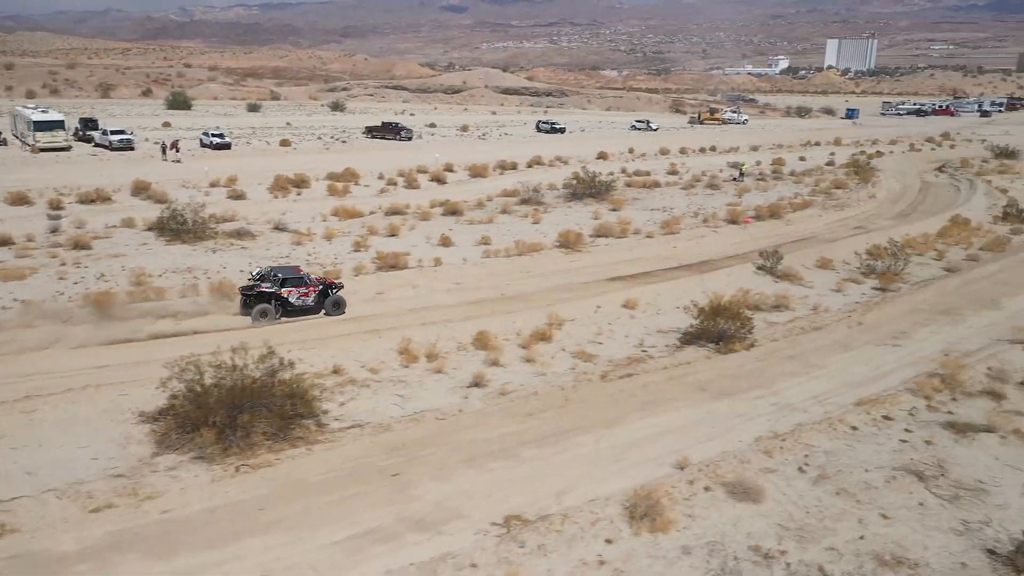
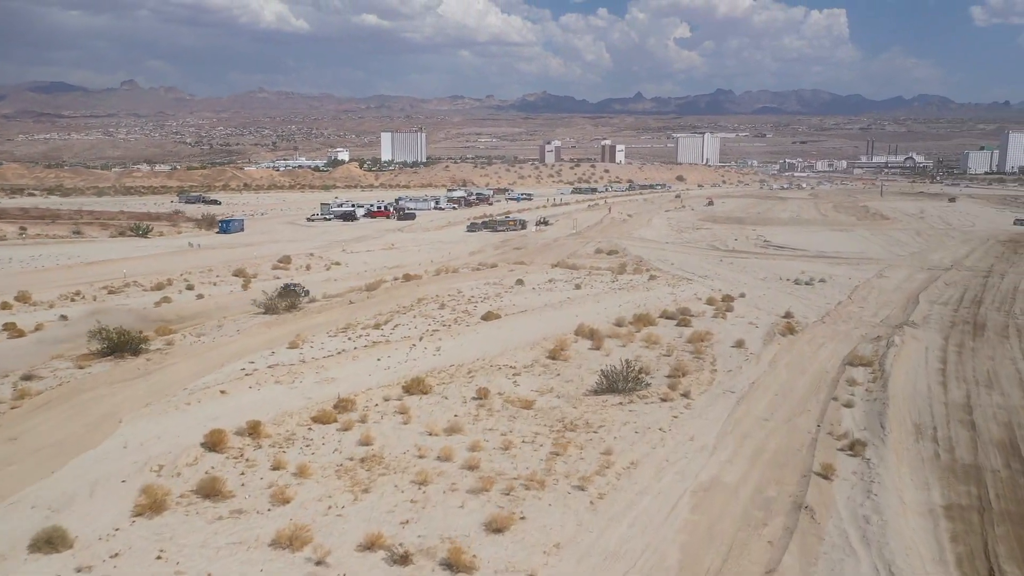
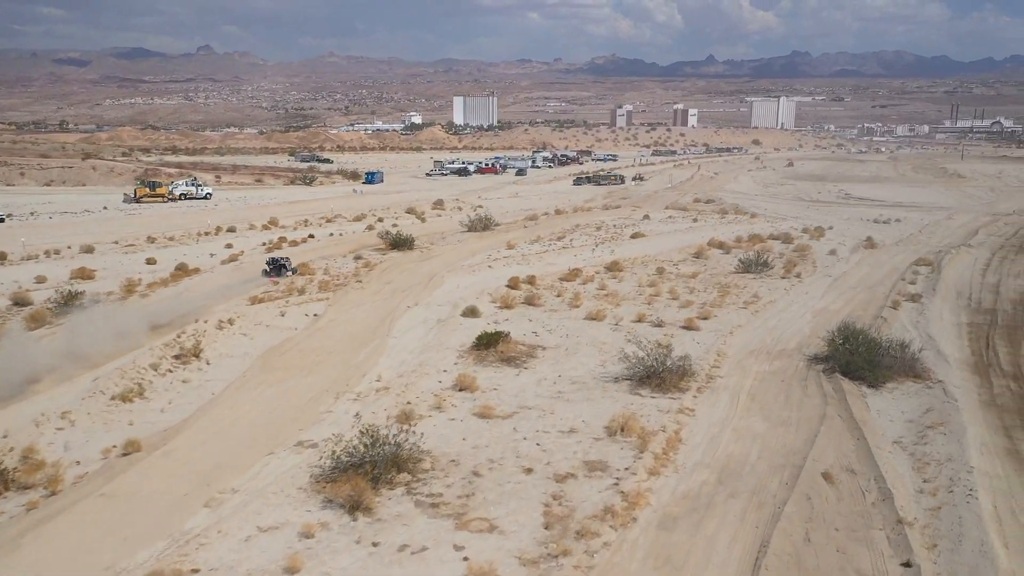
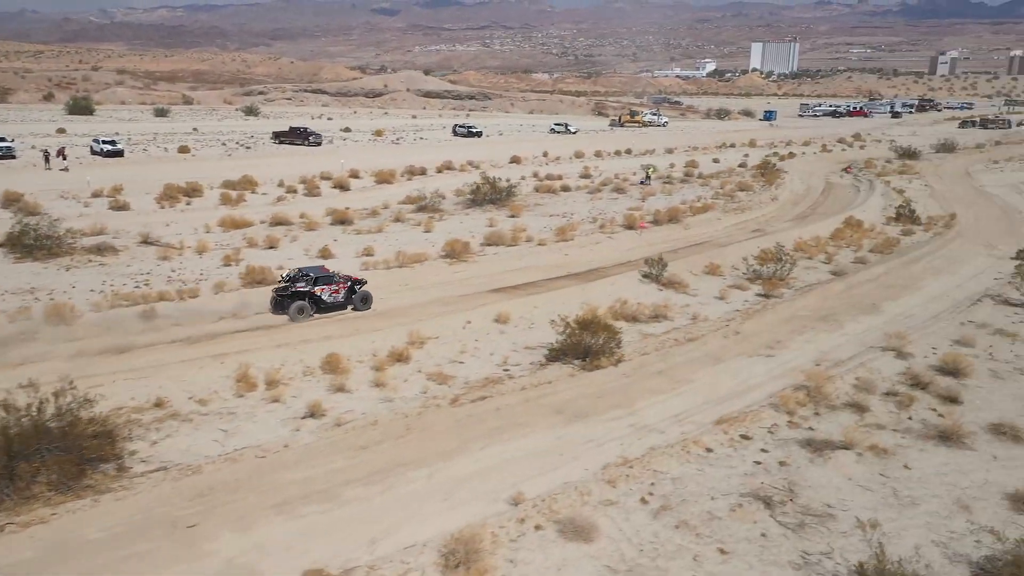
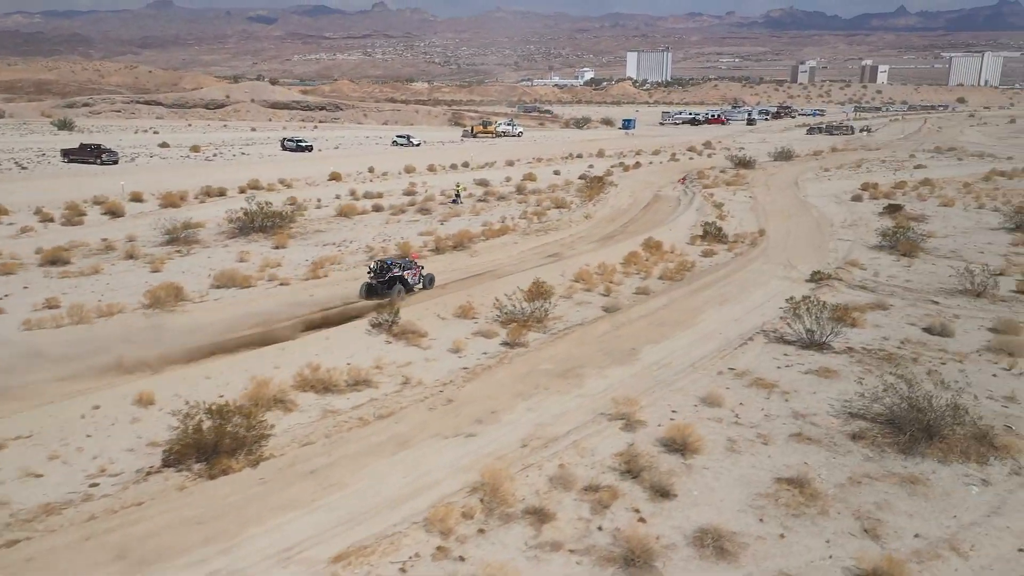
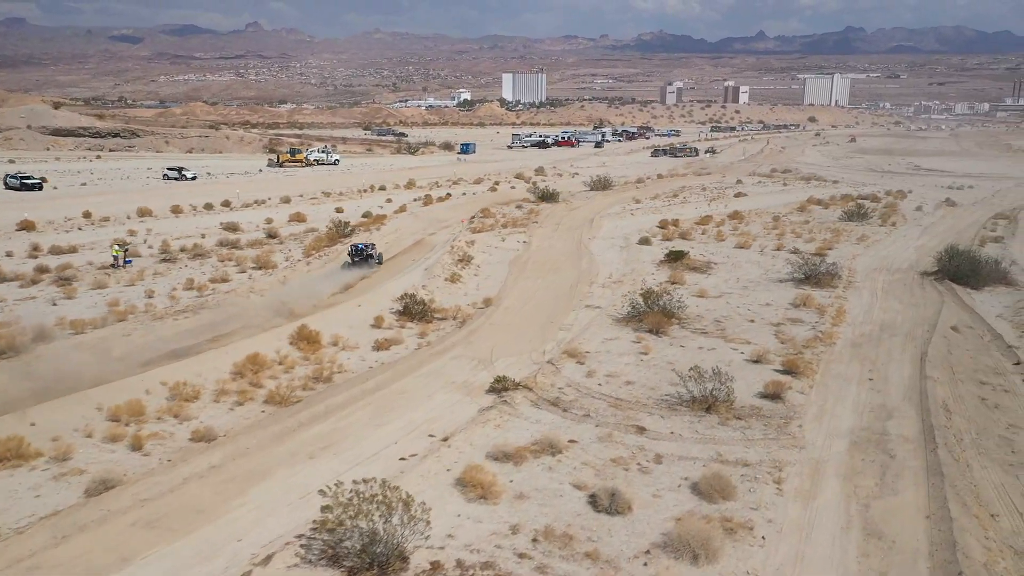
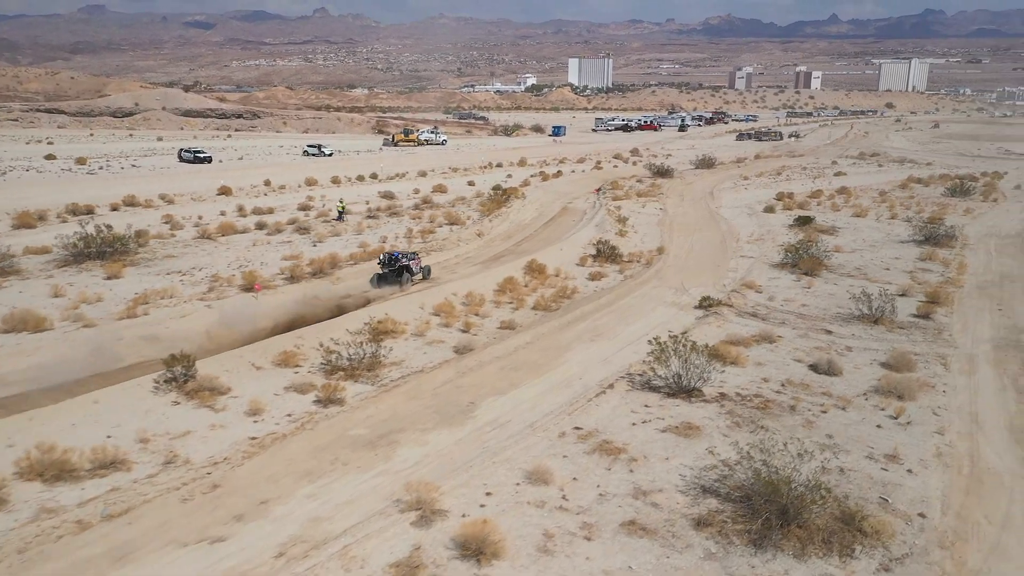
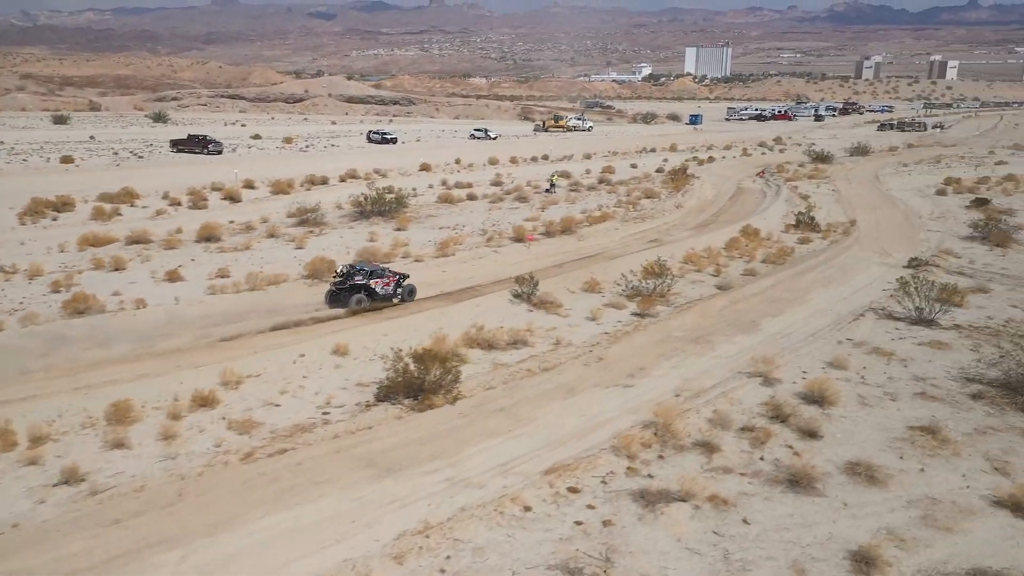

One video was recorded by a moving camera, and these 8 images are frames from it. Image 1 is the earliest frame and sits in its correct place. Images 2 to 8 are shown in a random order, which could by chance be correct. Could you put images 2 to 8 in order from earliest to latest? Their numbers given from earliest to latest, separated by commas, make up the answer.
4, 8, 5, 7, 6, 3, 2
